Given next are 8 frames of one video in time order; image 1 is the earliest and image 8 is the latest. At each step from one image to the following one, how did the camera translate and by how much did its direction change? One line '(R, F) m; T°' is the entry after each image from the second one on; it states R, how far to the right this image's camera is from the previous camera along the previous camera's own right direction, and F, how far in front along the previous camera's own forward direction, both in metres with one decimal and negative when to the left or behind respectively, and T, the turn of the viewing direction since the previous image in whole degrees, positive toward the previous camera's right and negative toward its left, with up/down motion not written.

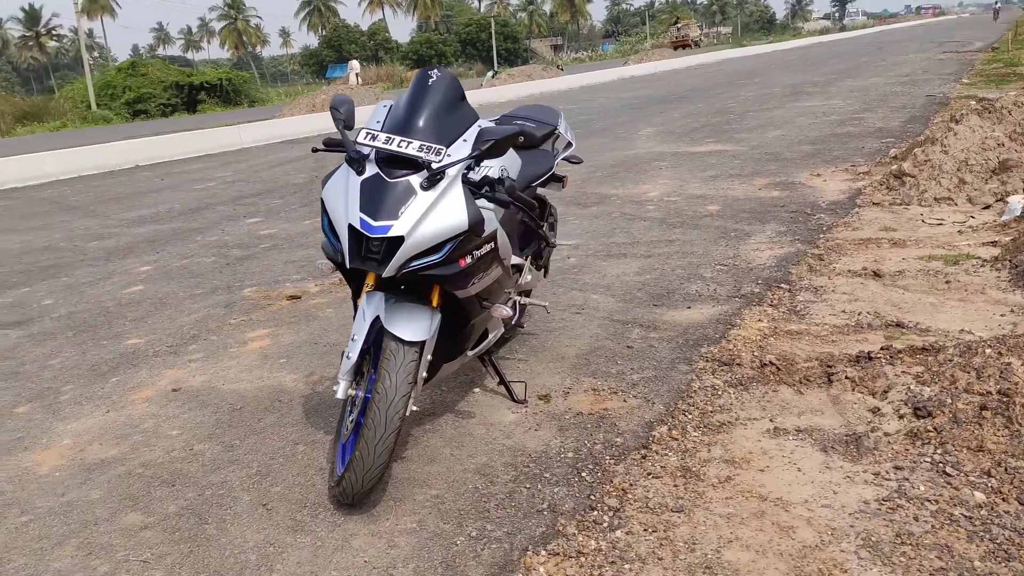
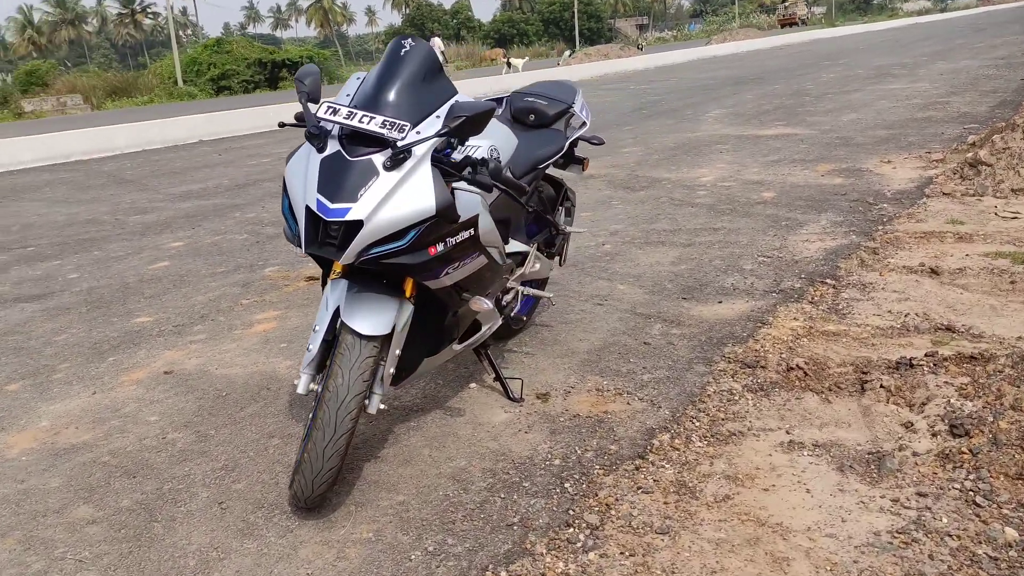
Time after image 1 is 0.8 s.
(+0.3, +0.3) m; -5°
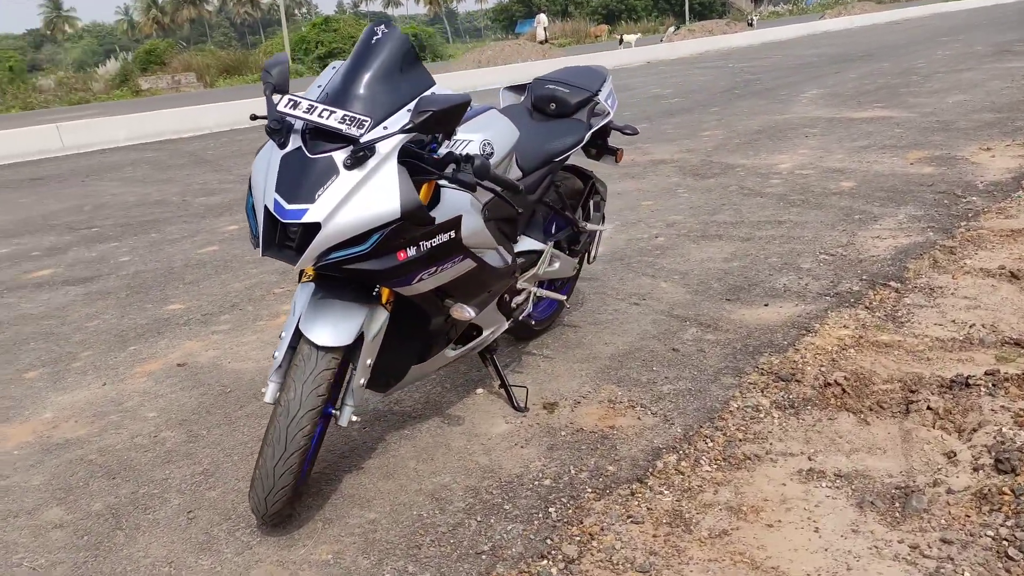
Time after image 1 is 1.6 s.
(+0.3, +0.2) m; -6°
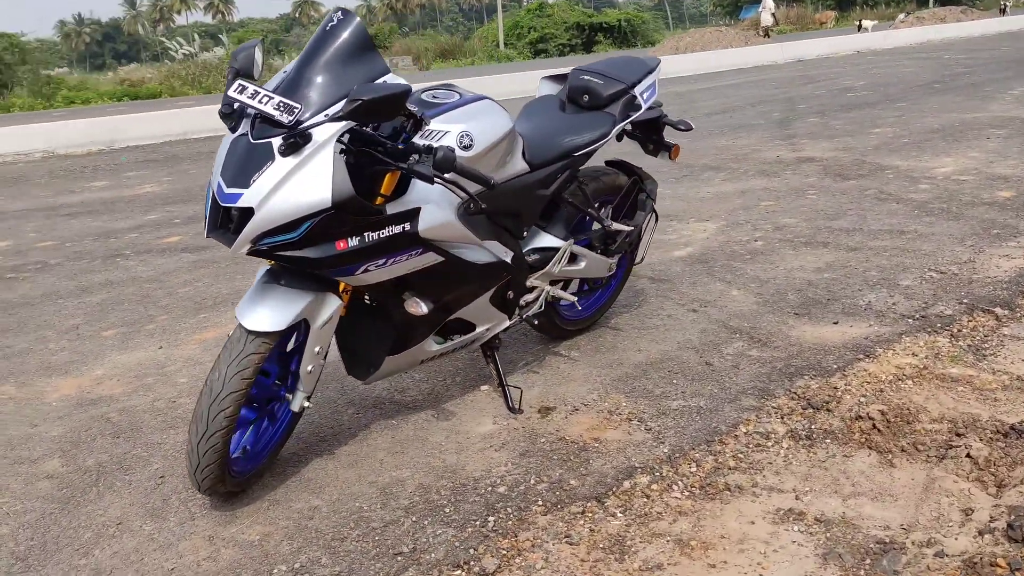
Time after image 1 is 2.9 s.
(+0.7, +0.2) m; -13°
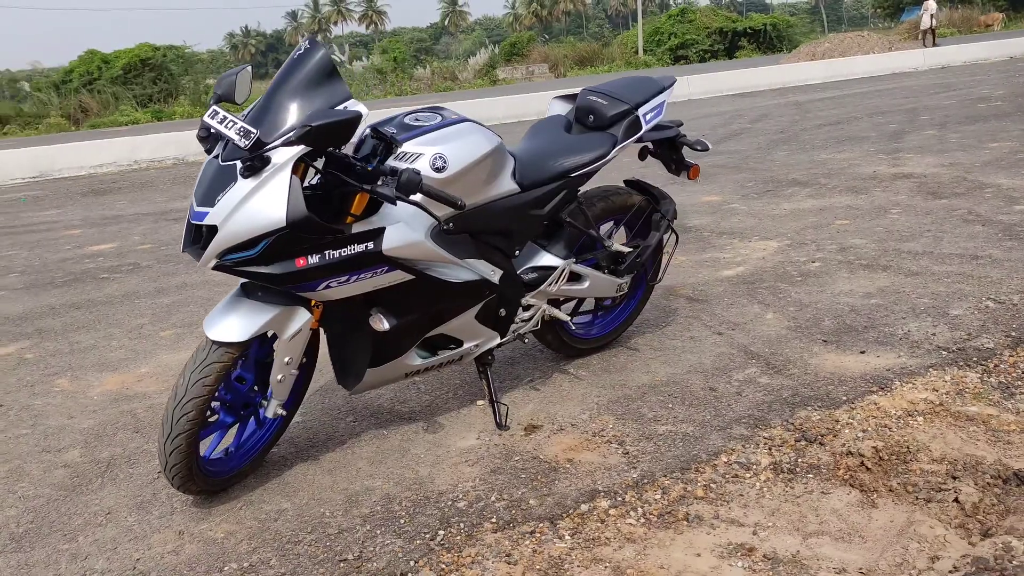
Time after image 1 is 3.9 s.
(+0.5, 0.0) m; -9°
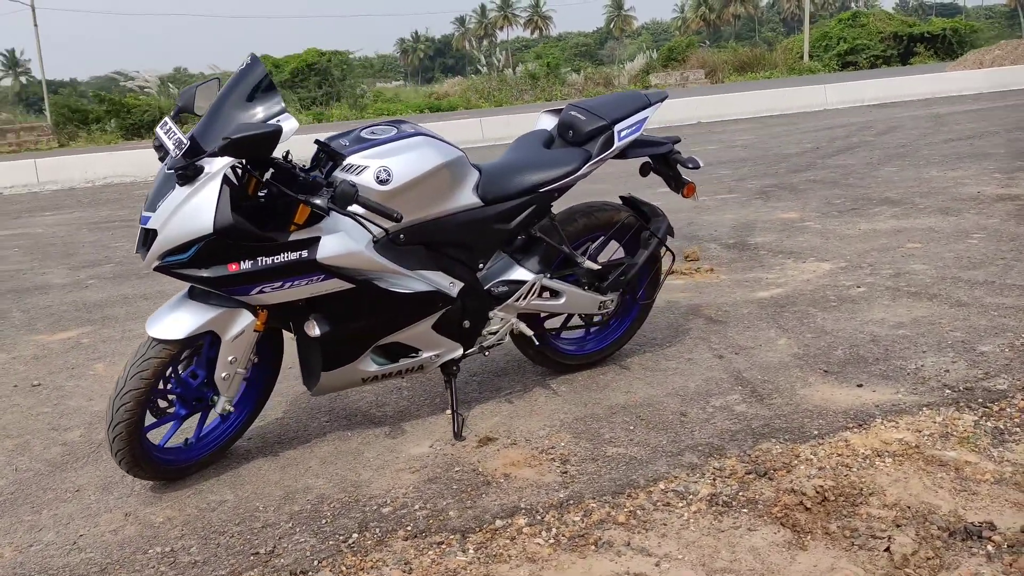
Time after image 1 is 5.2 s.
(+0.7, 0.0) m; -10°
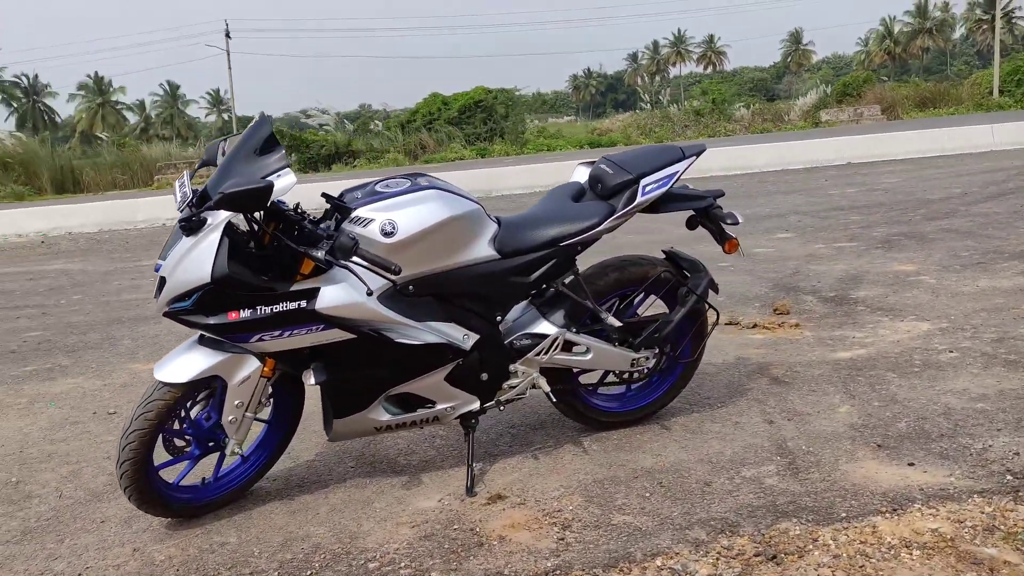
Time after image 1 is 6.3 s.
(+0.5, +0.1) m; -10°
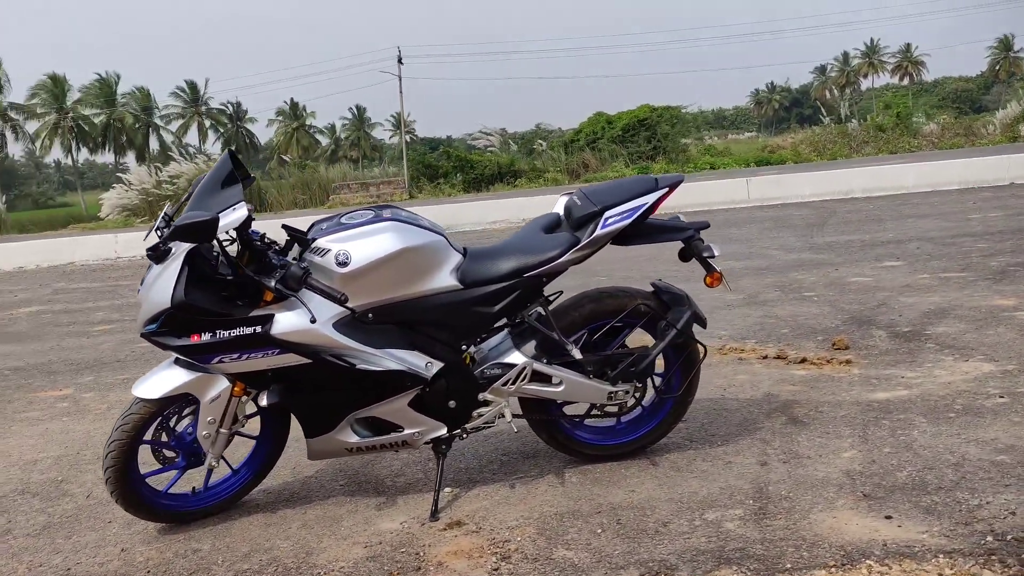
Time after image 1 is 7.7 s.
(+0.8, 0.0) m; -11°
